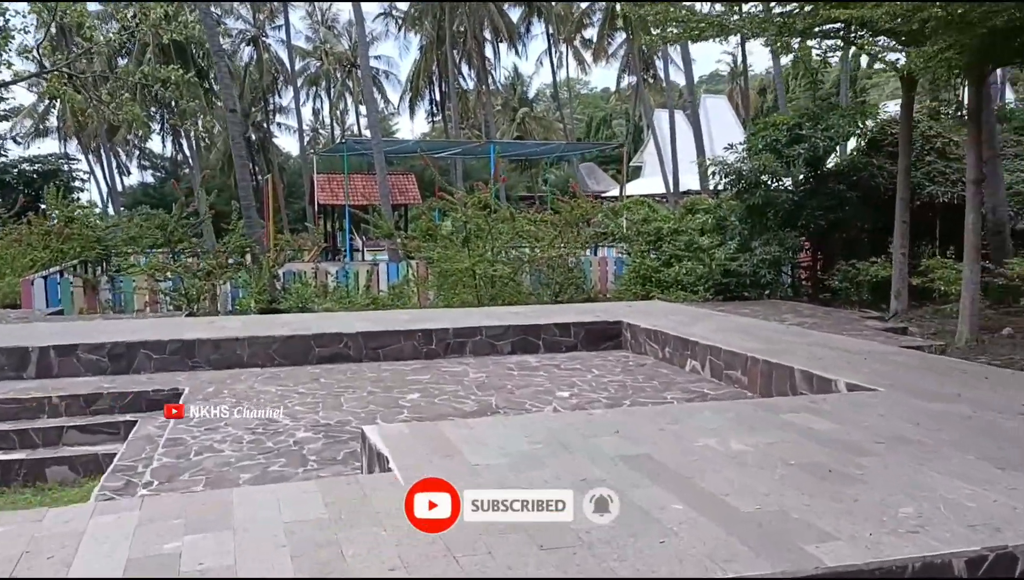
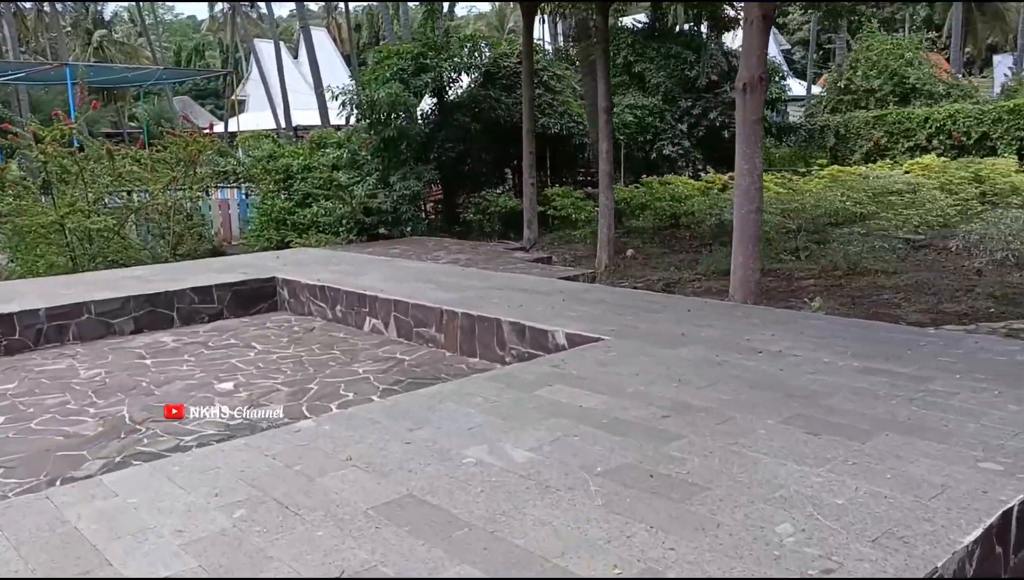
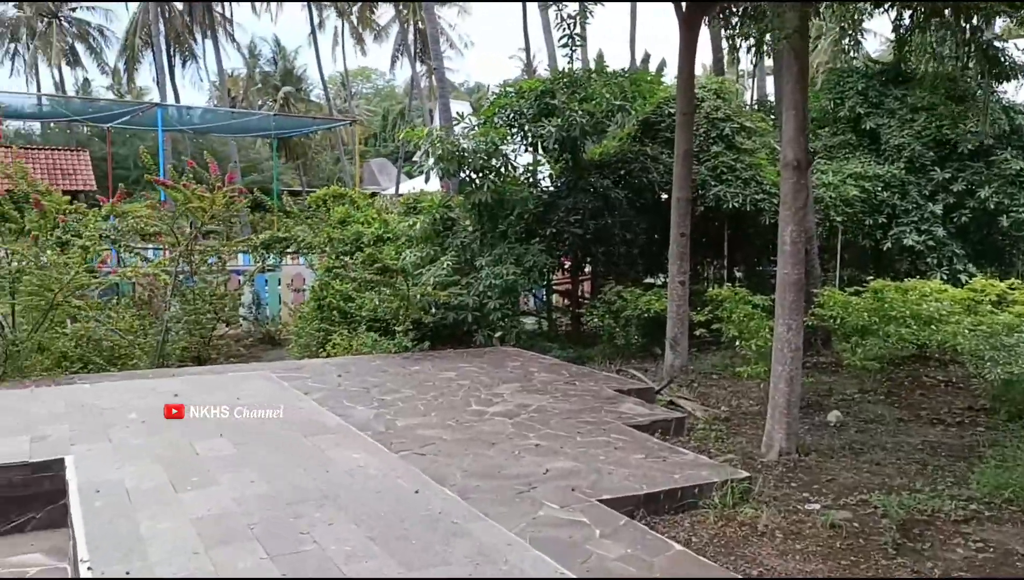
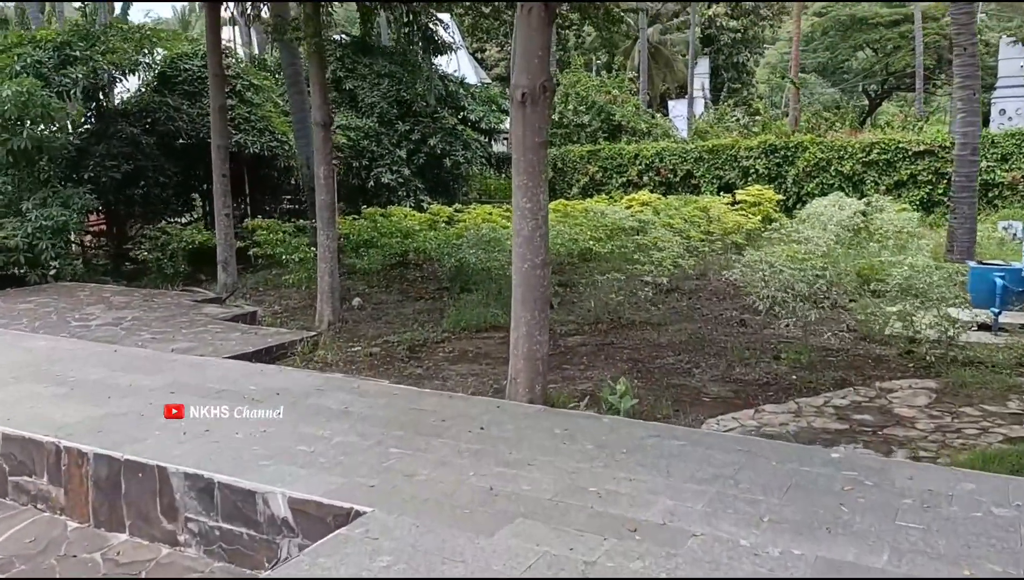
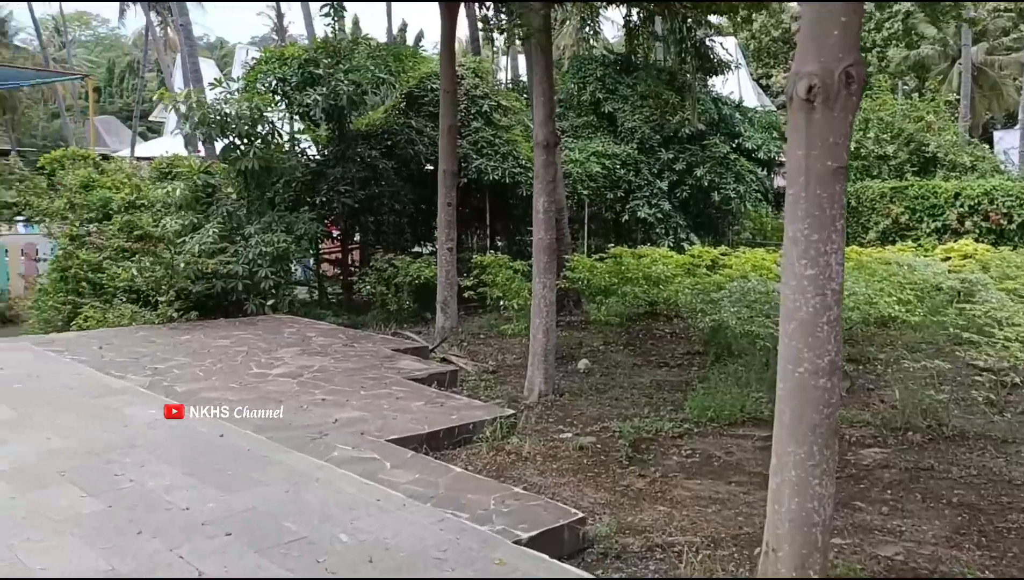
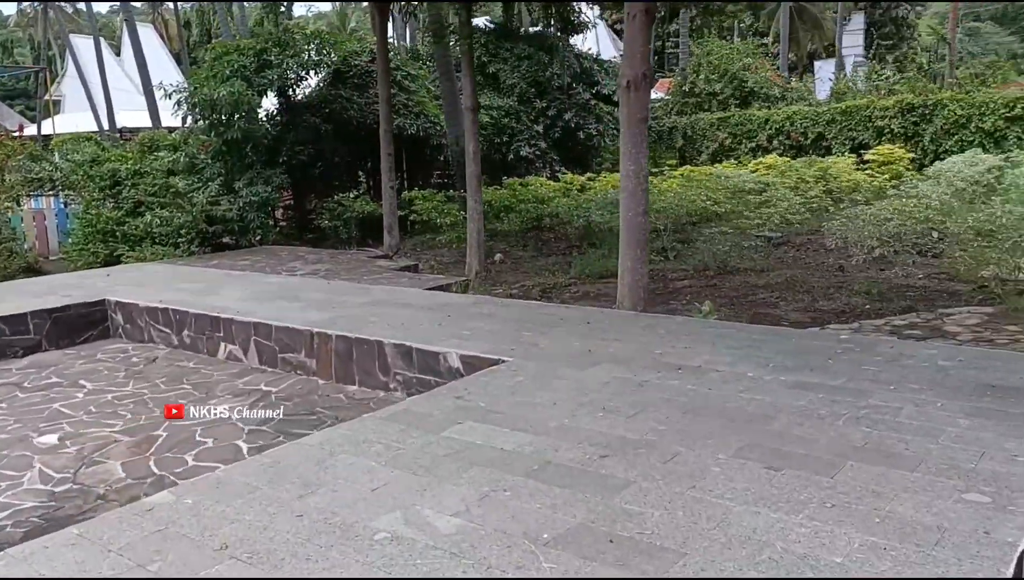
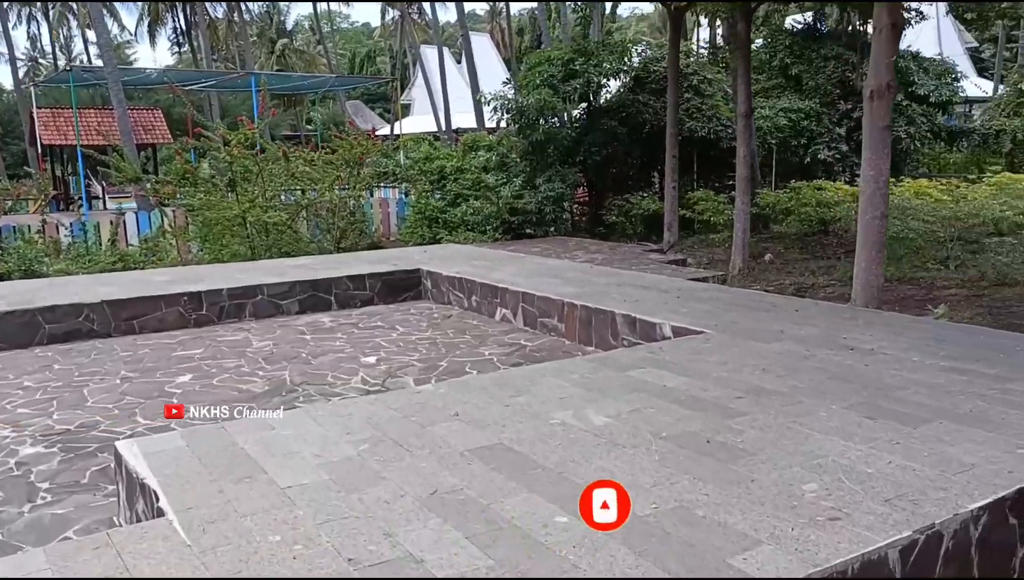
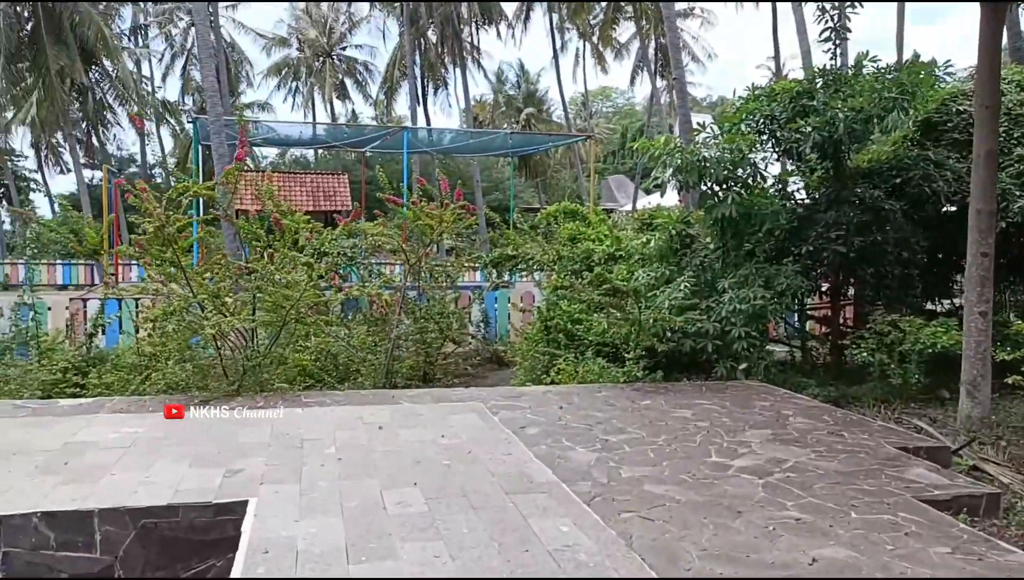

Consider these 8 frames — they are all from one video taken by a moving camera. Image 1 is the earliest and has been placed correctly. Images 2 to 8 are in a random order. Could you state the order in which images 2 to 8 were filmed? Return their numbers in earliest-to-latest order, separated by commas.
7, 2, 6, 4, 5, 3, 8
